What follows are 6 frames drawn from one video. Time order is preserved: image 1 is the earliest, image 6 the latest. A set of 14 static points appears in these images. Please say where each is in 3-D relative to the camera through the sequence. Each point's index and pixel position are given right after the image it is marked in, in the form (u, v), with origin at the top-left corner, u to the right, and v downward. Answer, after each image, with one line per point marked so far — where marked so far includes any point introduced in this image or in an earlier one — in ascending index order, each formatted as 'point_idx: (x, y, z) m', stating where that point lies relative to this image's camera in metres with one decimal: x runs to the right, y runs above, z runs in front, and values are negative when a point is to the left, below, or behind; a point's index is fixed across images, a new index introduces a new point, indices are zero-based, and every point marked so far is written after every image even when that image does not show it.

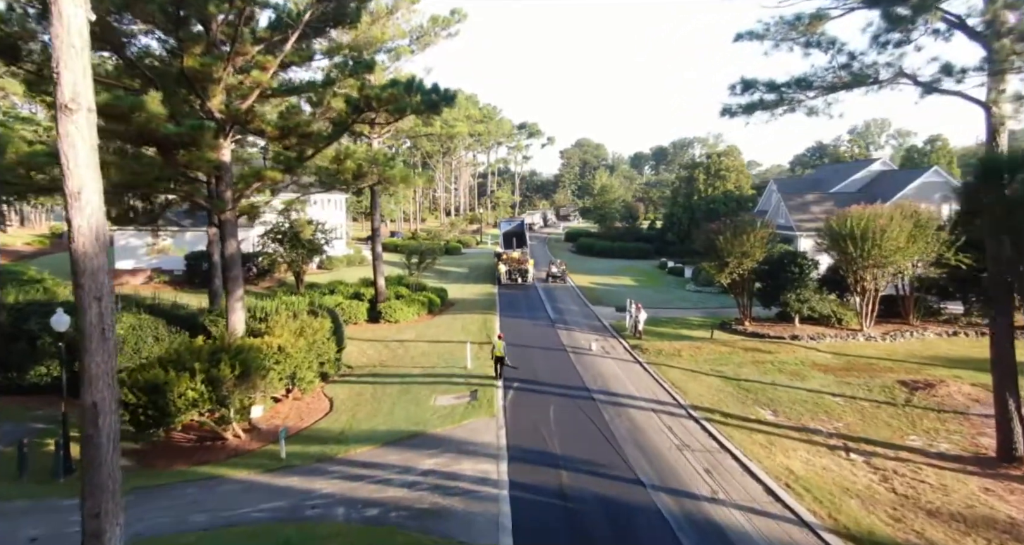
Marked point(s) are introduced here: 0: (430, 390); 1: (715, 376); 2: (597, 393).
0: (-2.0, -2.8, +14.7) m
1: (+5.1, -2.6, +15.5) m
2: (+1.9, -2.7, +13.7) m
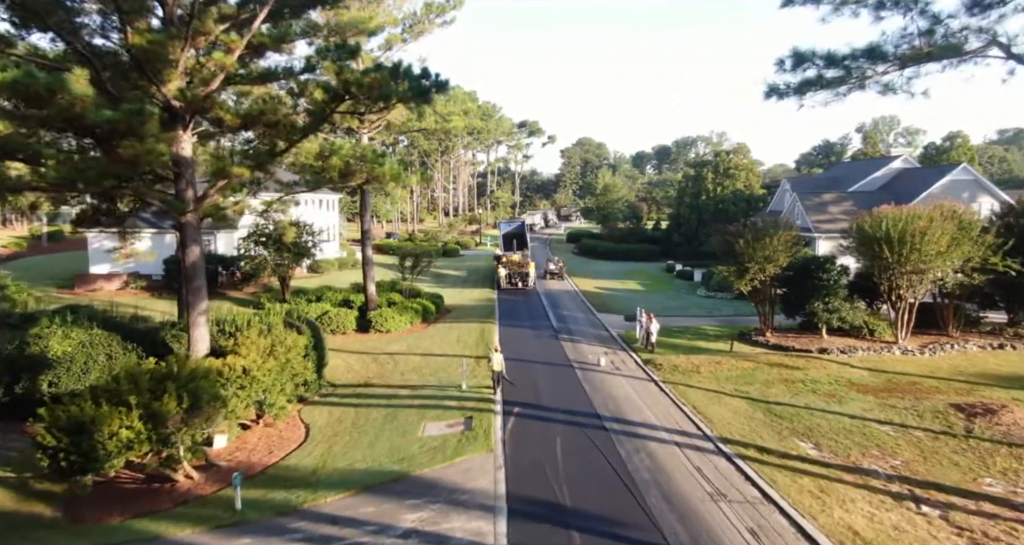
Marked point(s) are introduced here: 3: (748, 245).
0: (-2.0, -3.0, +12.9) m
1: (+5.1, -2.8, +13.8) m
2: (+1.9, -2.9, +12.0) m
3: (+7.0, +0.8, +18.4) m
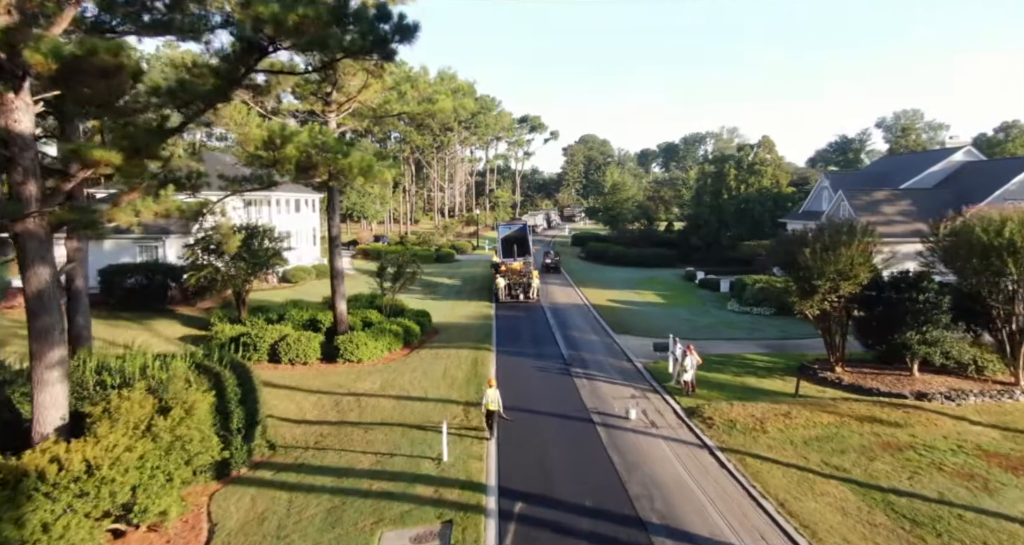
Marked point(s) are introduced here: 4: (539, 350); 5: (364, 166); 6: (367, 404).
0: (-2.0, -3.5, +8.8) m
1: (+5.1, -3.3, +9.6) m
2: (+1.9, -3.4, +7.8) m
3: (+7.0, +0.4, +14.2) m
4: (+0.8, -2.4, +19.1) m
5: (-3.8, +2.7, +15.7) m
6: (-3.5, -3.2, +14.8) m
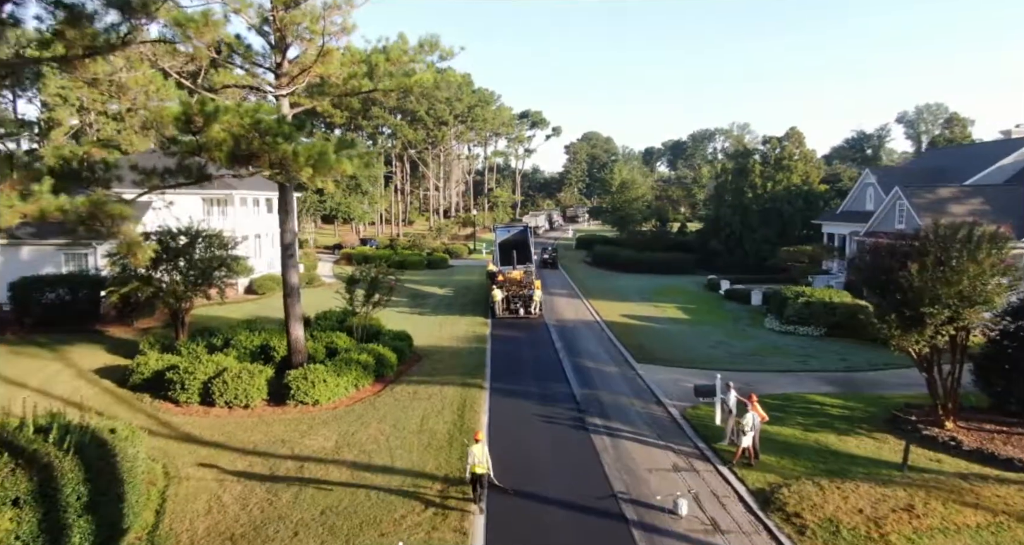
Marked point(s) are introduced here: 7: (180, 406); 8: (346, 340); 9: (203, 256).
0: (-2.0, -3.9, +4.8) m
1: (+5.1, -3.7, +5.7) m
2: (+1.8, -3.8, +3.9) m
3: (+7.0, 0.0, +10.3) m
4: (+0.8, -2.8, +15.1) m
5: (-3.9, +2.3, +11.8) m
6: (-3.5, -3.6, +10.9) m
7: (-7.7, -3.1, +14.2) m
8: (-4.7, -1.9, +17.7) m
9: (-8.8, +0.4, +17.7) m
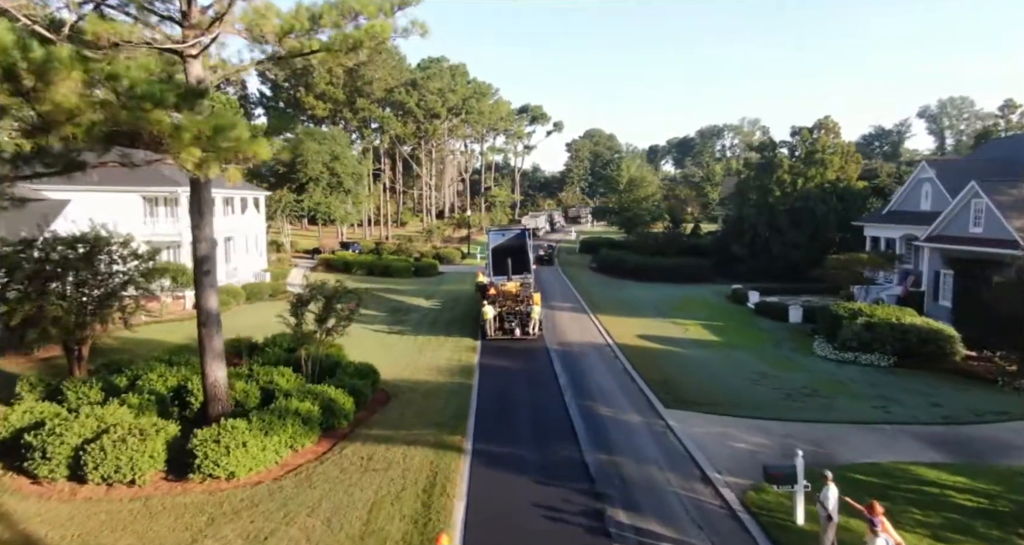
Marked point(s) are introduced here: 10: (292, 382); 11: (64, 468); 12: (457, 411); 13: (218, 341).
0: (-2.2, -4.3, +0.8) m
1: (+4.9, -4.1, +1.7) m
2: (+1.6, -4.2, -0.1) m
3: (+6.8, -0.4, +6.3) m
4: (+0.6, -3.2, +11.2) m
5: (-4.0, +1.9, +7.8) m
6: (-3.7, -4.0, +6.9) m
7: (-7.9, -3.5, +10.3) m
8: (-4.9, -2.3, +13.7) m
9: (-9.0, 0.0, +13.7) m
10: (-4.9, -2.3, +13.6) m
11: (-7.5, -3.3, +10.4) m
12: (-1.3, -2.9, +13.9) m
13: (-5.7, -1.2, +11.8) m
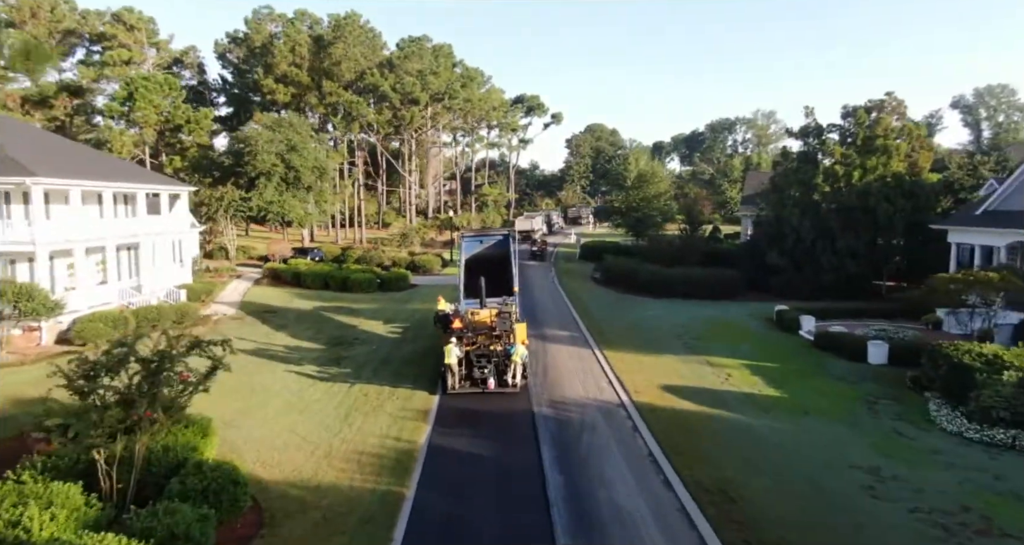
0: (-2.9, -4.9, -5.3) m
1: (+4.2, -4.6, -4.5) m
2: (+1.0, -4.7, -6.3) m
3: (+6.1, -1.0, +0.1) m
4: (0.0, -3.8, +5.0) m
5: (-4.7, +1.3, +1.7) m
6: (-4.4, -4.6, +0.7) m
7: (-8.5, -4.1, +4.1) m
8: (-5.6, -2.9, +7.5) m
9: (-9.7, -0.6, +7.5) m
10: (-5.5, -2.9, +7.5) m
11: (-8.2, -3.9, +4.2) m
12: (-1.9, -3.5, +7.7) m
13: (-6.4, -1.8, +5.6) m
